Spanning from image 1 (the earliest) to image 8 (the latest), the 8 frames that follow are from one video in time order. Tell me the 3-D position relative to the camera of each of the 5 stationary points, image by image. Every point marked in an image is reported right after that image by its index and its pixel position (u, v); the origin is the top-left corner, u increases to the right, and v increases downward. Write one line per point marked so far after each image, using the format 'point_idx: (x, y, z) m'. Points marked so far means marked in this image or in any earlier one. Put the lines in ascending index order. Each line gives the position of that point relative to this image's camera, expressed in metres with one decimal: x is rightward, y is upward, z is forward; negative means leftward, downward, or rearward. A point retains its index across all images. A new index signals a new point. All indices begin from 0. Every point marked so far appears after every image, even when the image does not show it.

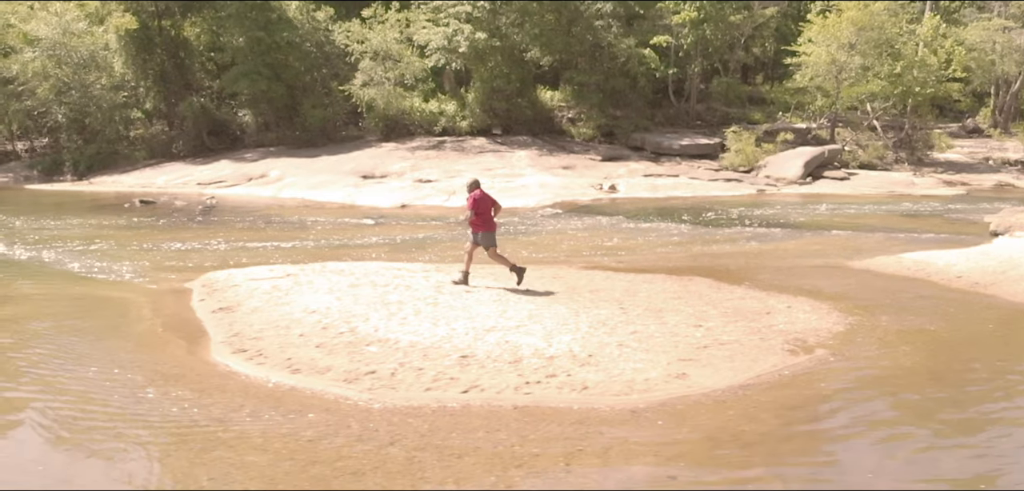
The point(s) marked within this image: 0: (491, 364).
0: (-0.2, -0.9, +6.3) m
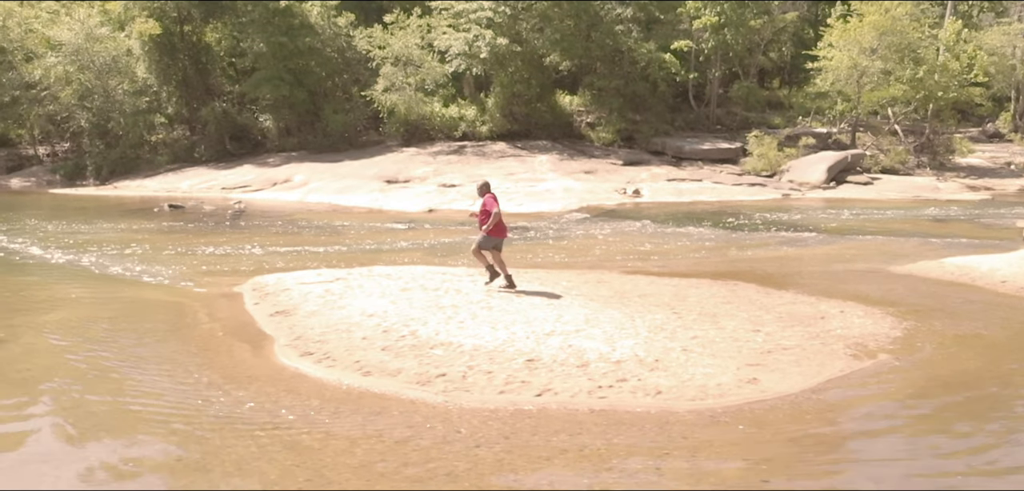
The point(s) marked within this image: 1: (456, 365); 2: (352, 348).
0: (+0.4, -0.9, +6.3) m
1: (-0.5, -0.9, +6.5) m
2: (-1.4, -0.9, +7.0) m
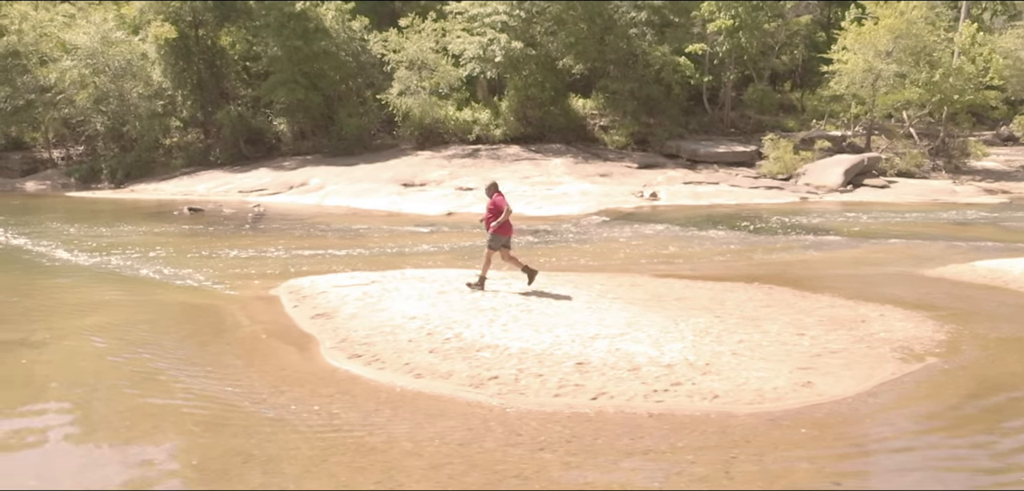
0: (+0.8, -1.0, +6.3) m
1: (-0.1, -0.9, +6.5) m
2: (-1.0, -0.9, +7.0) m
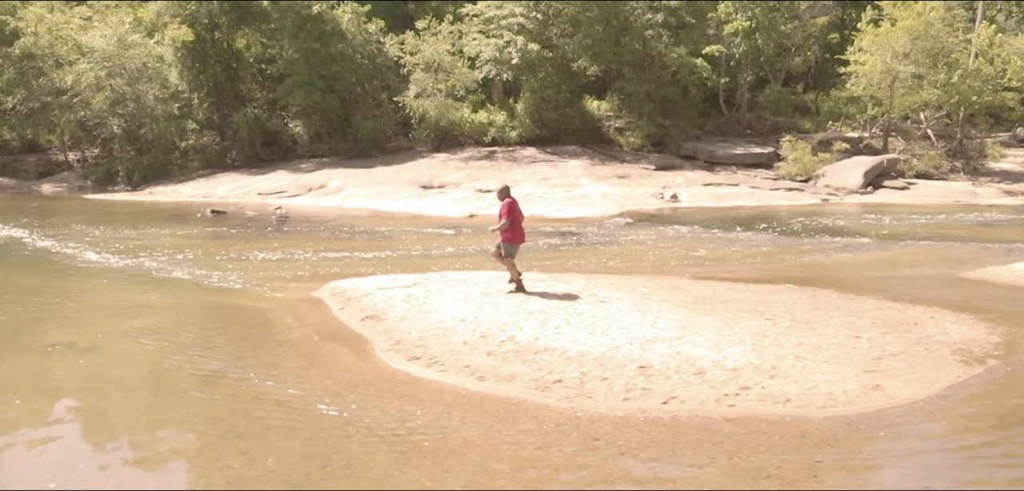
0: (+1.2, -1.0, +6.3) m
1: (+0.4, -1.0, +6.4) m
2: (-0.5, -0.9, +7.0) m
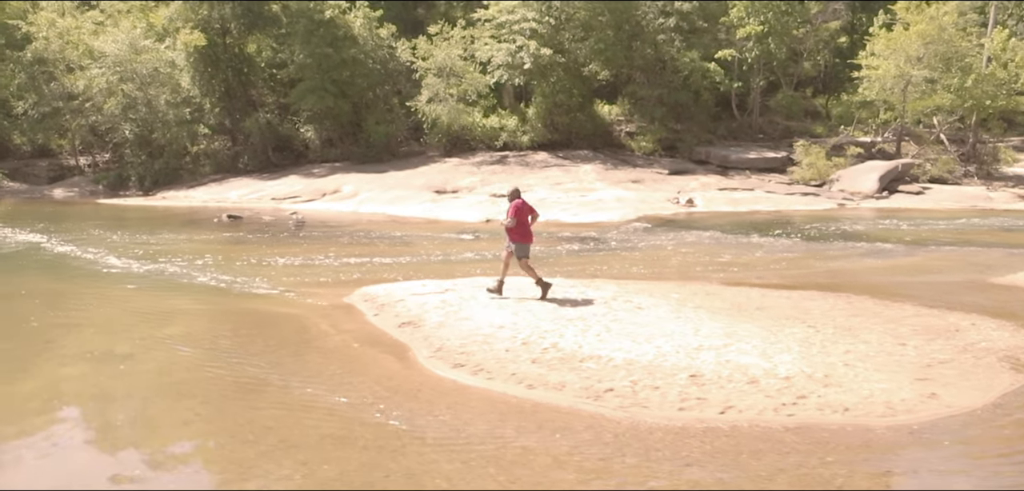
0: (+1.6, -1.0, +6.2) m
1: (+0.8, -1.0, +6.4) m
2: (-0.1, -1.0, +7.0) m
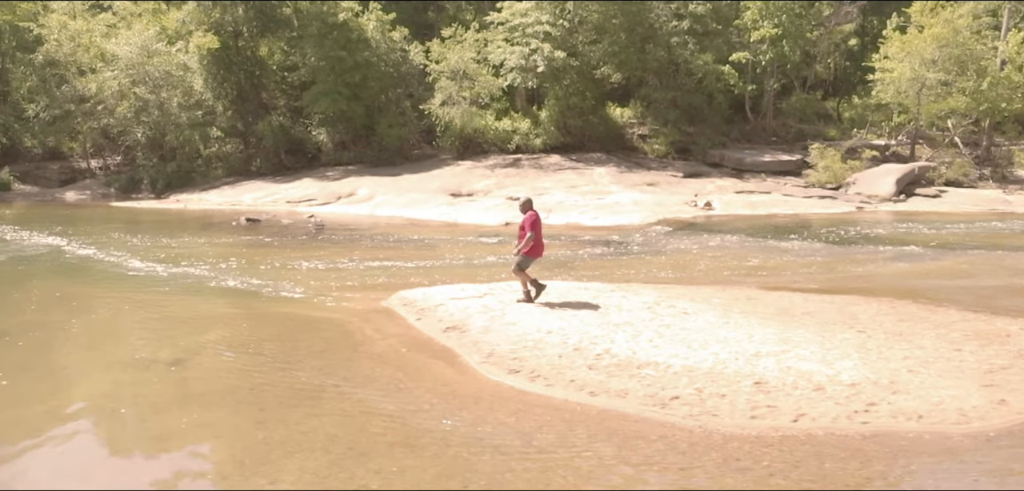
0: (+2.1, -1.1, +6.1) m
1: (+1.3, -1.1, +6.3) m
2: (+0.4, -1.0, +6.9) m
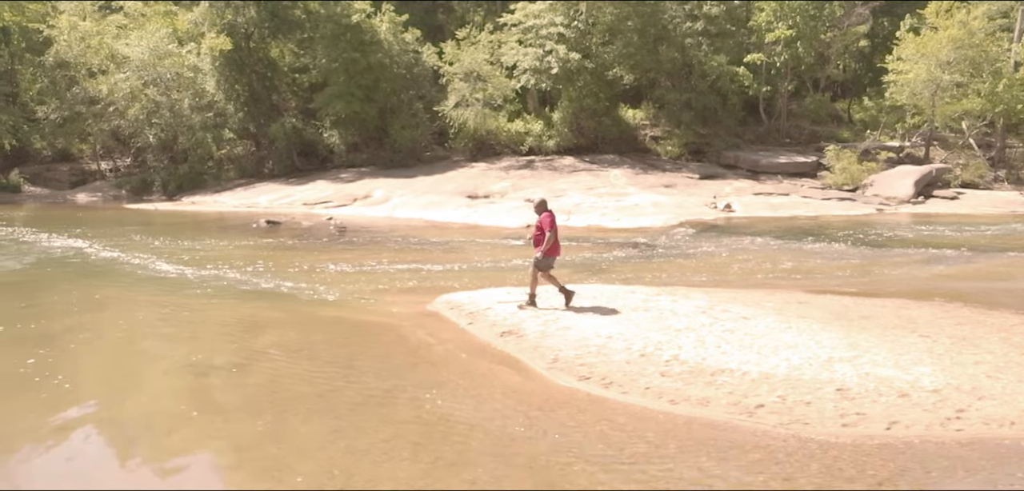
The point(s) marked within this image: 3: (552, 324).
0: (+2.7, -1.1, +6.1) m
1: (+1.9, -1.1, +6.2) m
2: (+1.0, -1.0, +6.8) m
3: (+0.4, -0.8, +8.6) m
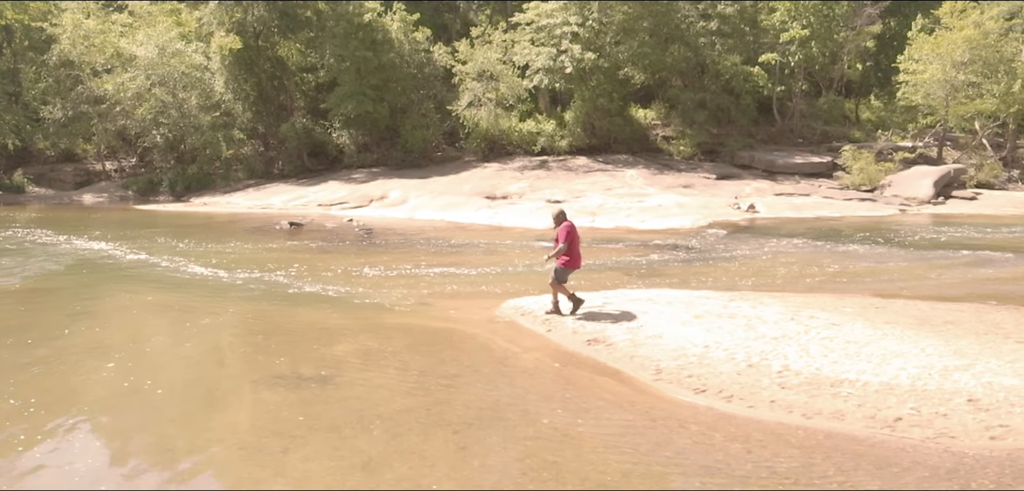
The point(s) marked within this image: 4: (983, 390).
0: (+3.6, -1.2, +5.9) m
1: (+2.7, -1.1, +6.0) m
2: (+1.8, -1.1, +6.6) m
3: (+1.3, -0.9, +8.4) m
4: (+3.5, -1.1, +6.3) m
